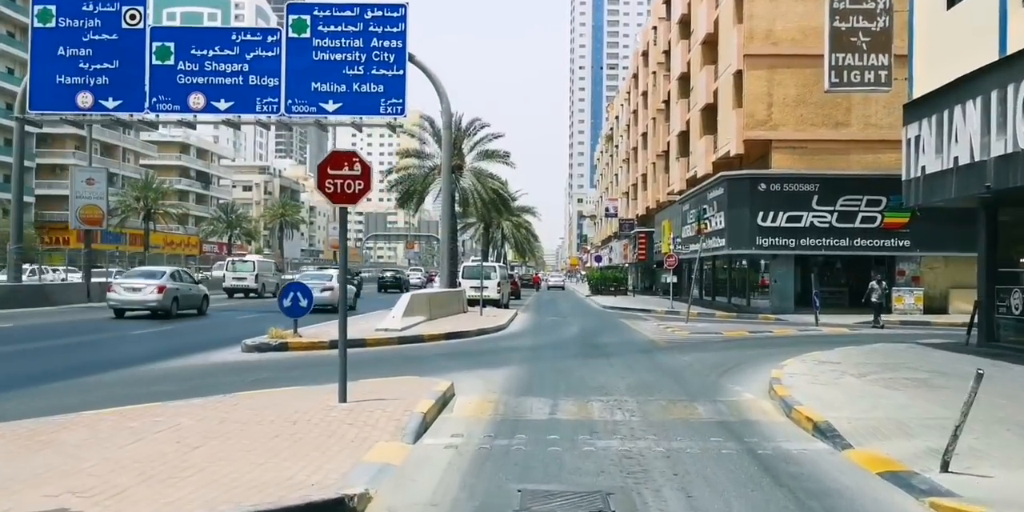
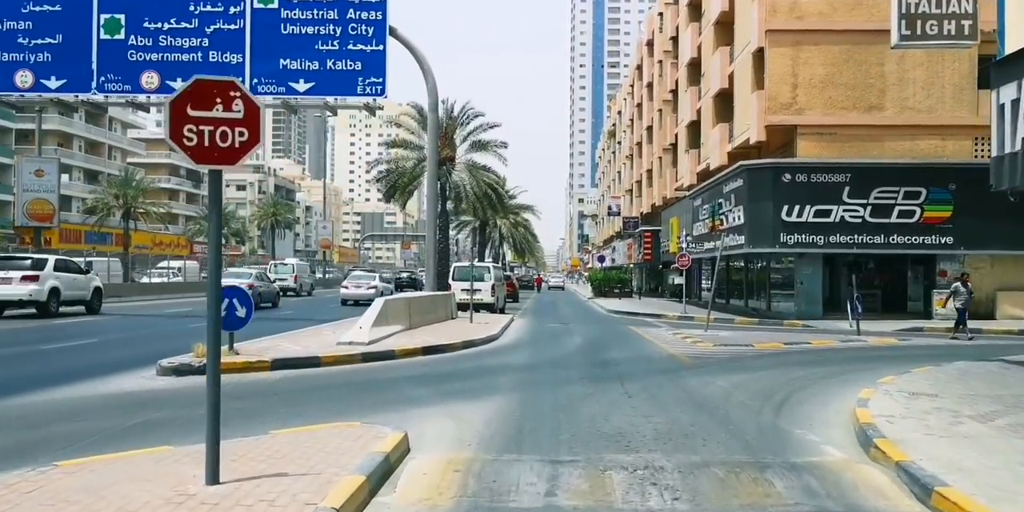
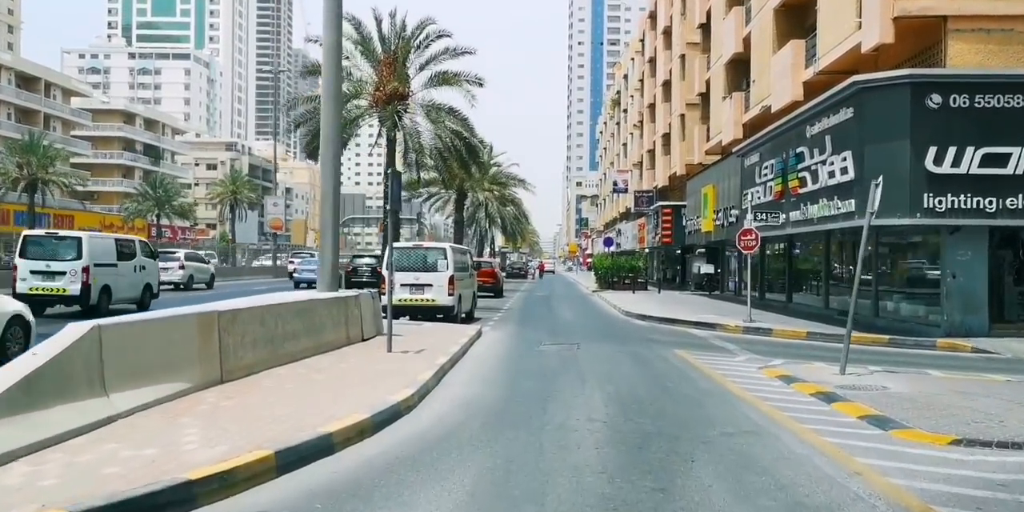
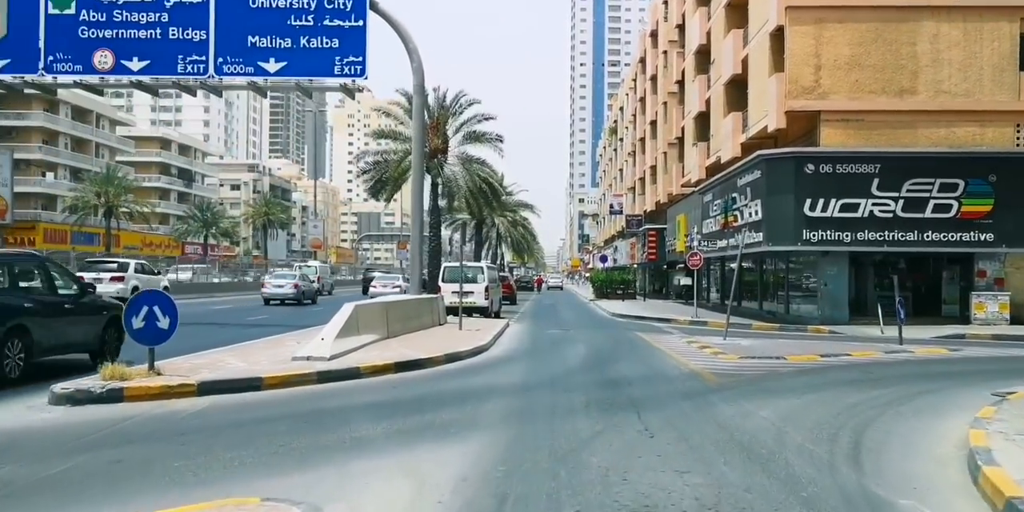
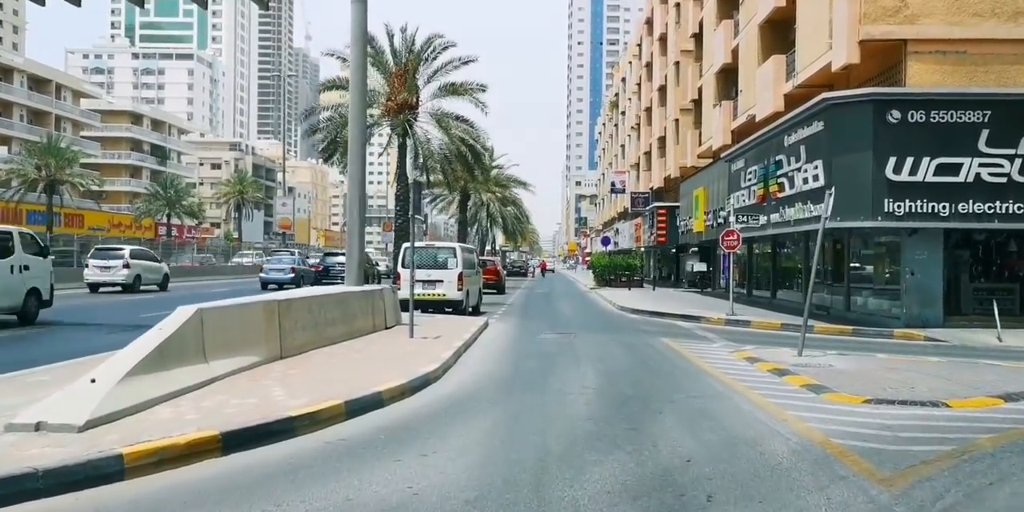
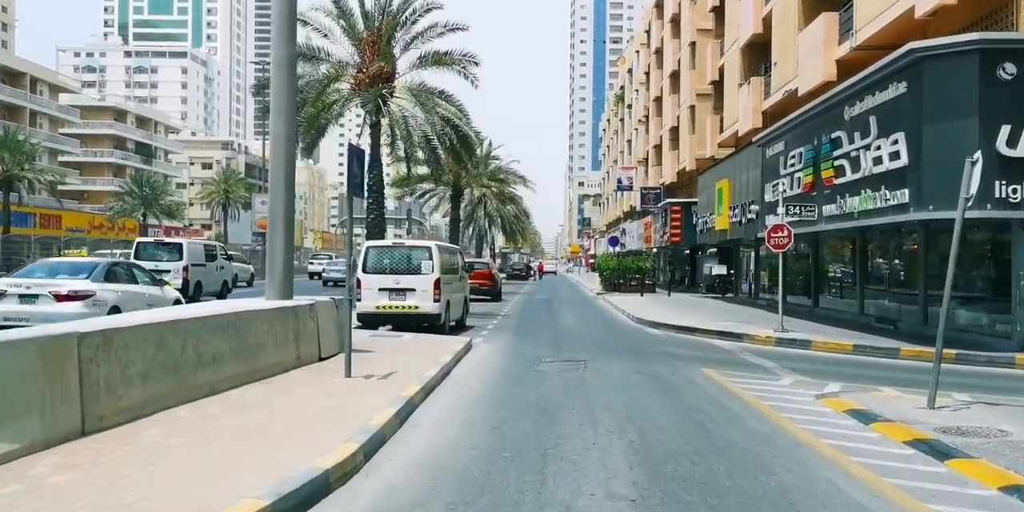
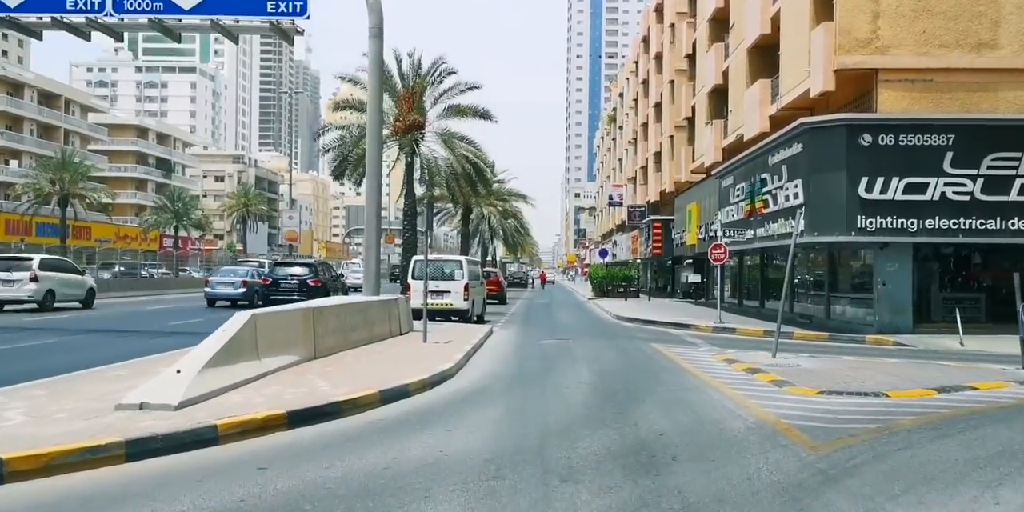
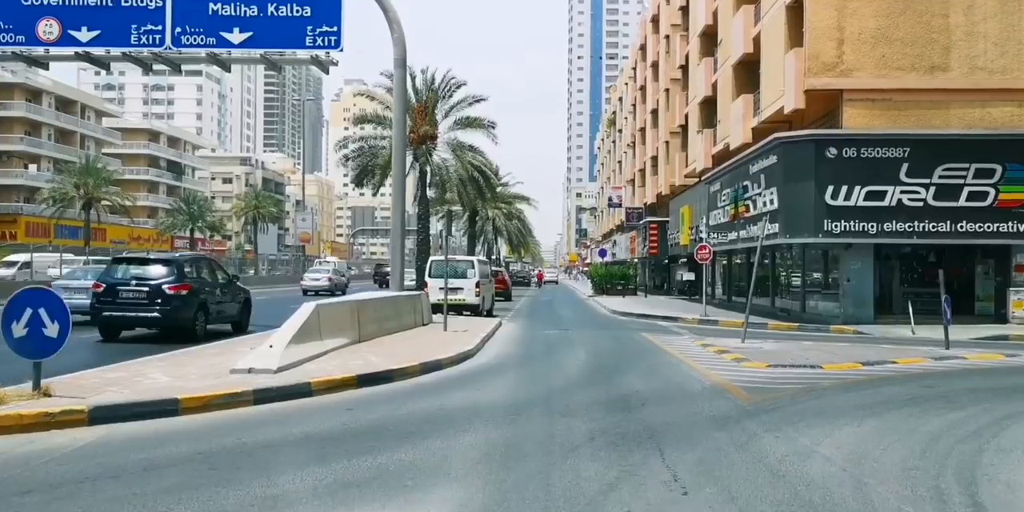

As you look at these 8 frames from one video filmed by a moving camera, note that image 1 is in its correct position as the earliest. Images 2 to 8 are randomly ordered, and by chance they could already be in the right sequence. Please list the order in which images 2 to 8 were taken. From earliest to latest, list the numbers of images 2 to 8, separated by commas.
2, 4, 8, 7, 5, 3, 6
